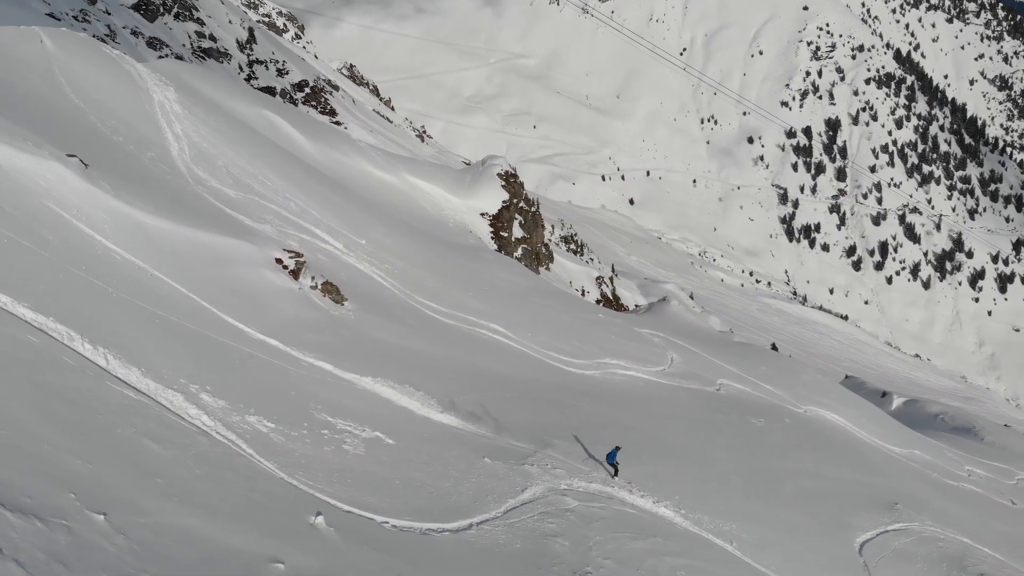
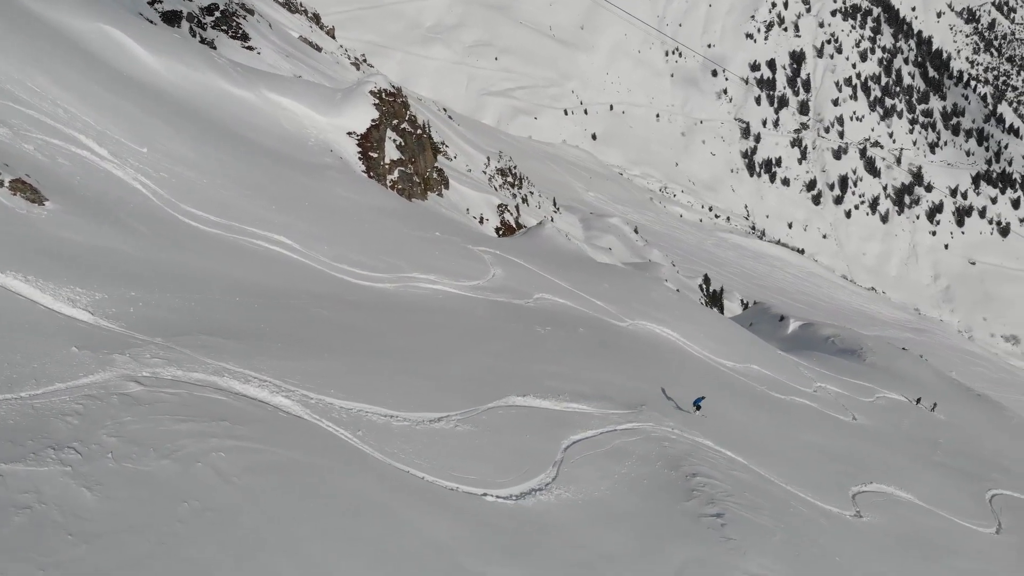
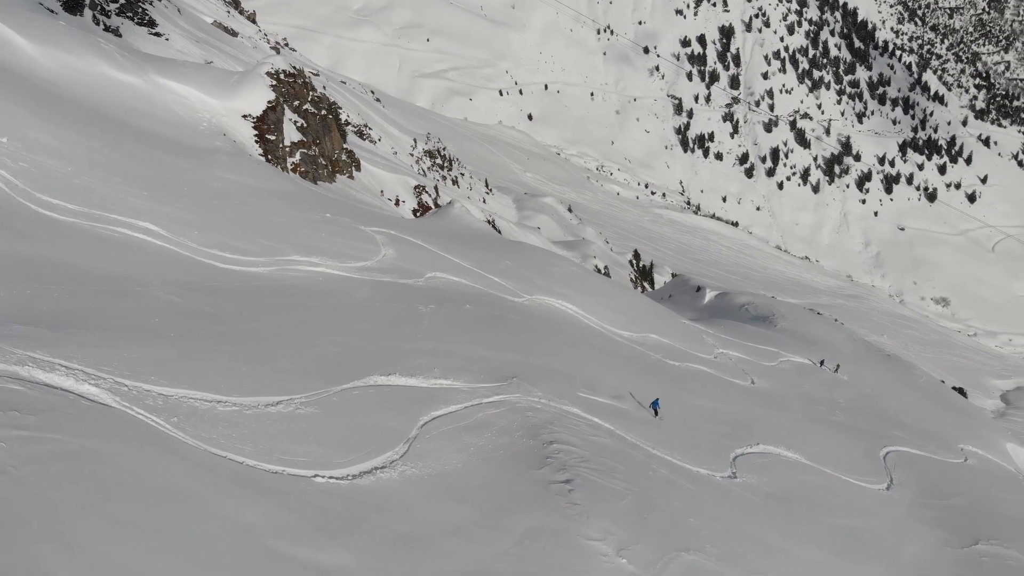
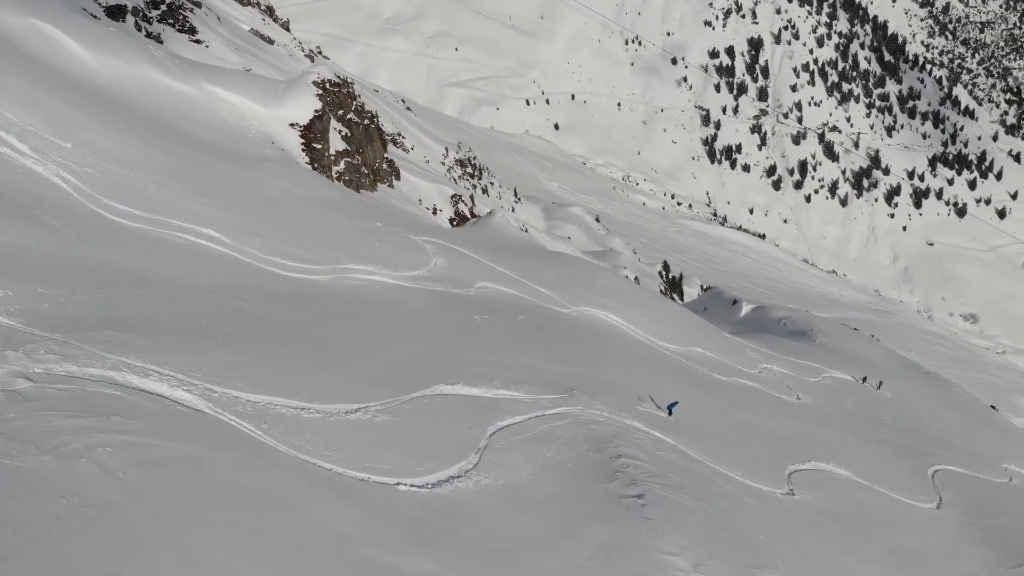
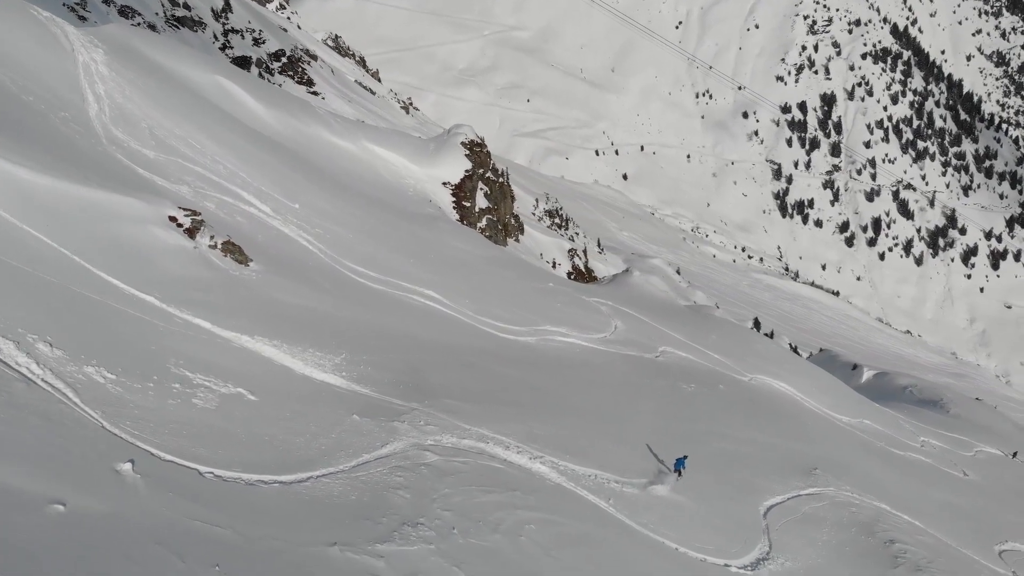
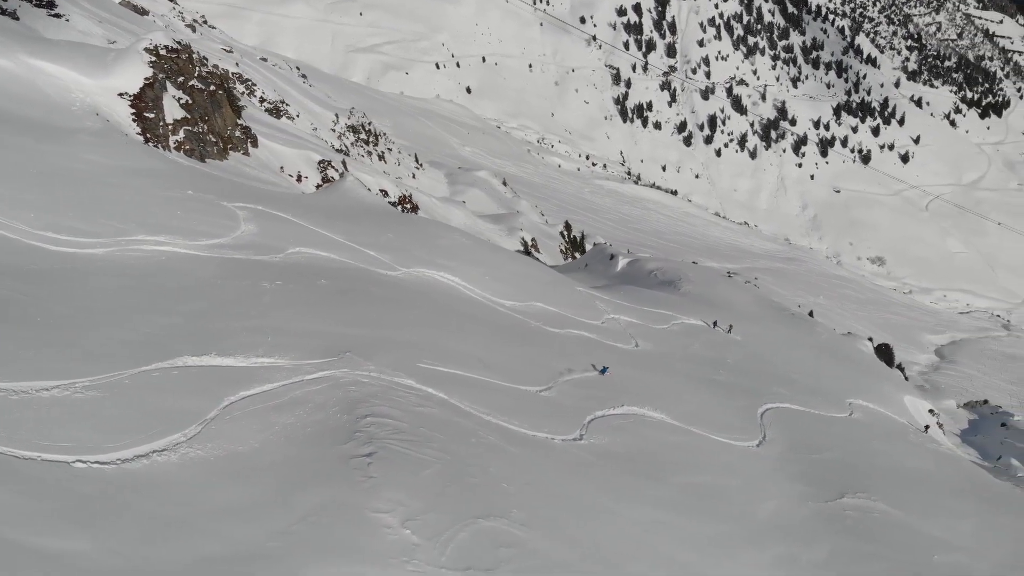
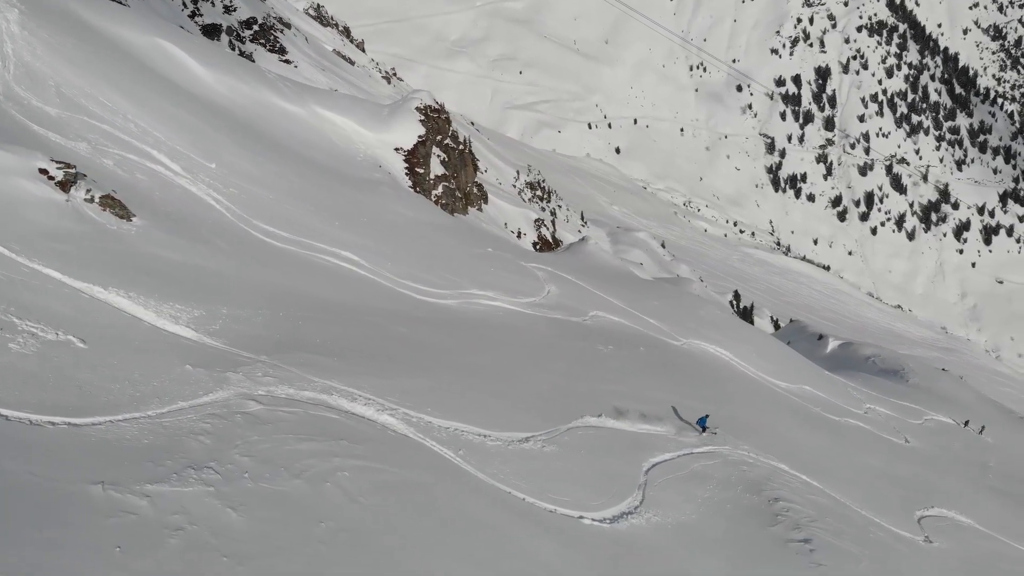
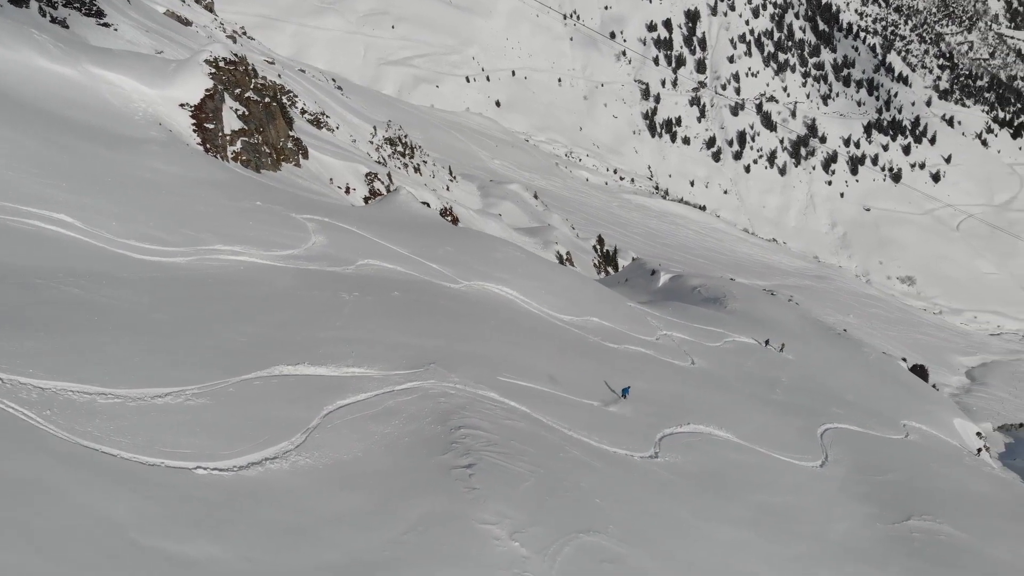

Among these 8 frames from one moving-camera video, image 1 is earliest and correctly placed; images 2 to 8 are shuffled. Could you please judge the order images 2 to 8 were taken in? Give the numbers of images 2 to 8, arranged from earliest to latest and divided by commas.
5, 7, 2, 4, 3, 8, 6
